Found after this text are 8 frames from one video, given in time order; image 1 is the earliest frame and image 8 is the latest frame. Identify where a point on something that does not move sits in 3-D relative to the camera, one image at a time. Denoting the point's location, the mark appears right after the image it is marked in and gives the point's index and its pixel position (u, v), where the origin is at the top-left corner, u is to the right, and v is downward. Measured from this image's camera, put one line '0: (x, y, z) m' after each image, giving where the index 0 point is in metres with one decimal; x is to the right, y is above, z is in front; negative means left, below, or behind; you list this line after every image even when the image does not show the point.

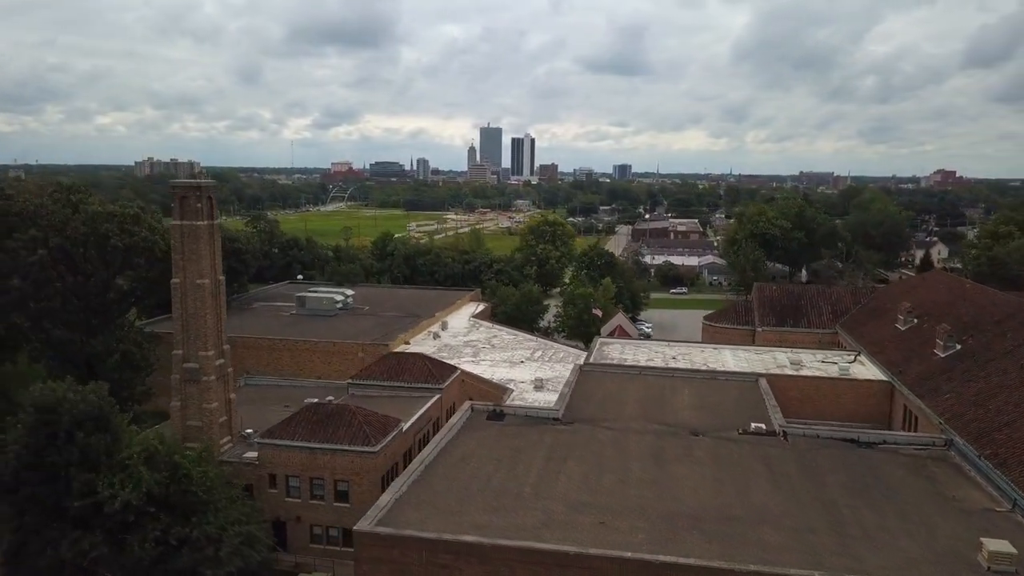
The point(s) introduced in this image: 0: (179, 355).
0: (-7.3, -1.5, +17.9) m
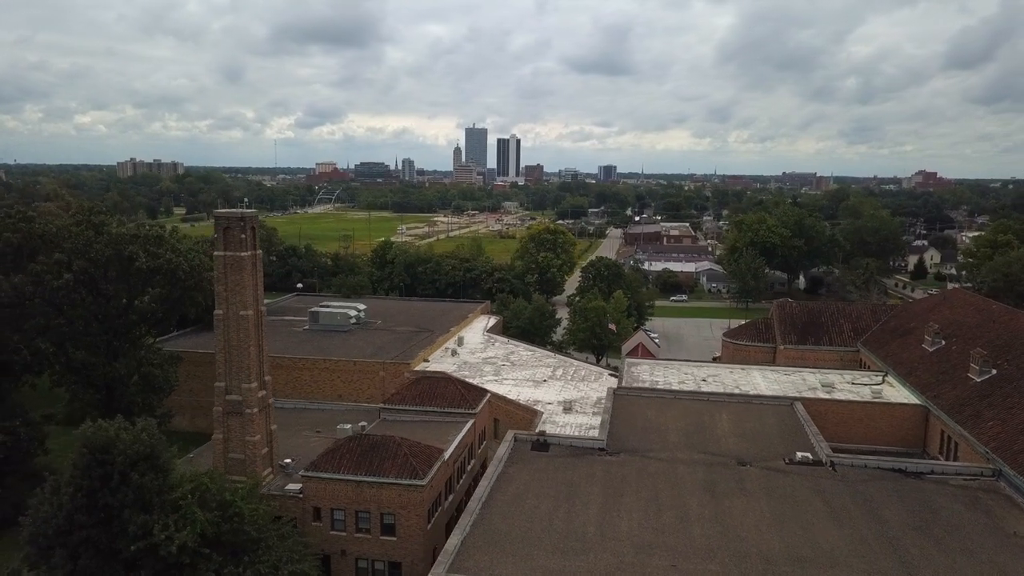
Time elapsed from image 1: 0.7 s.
0: (-6.3, -2.2, +17.7) m
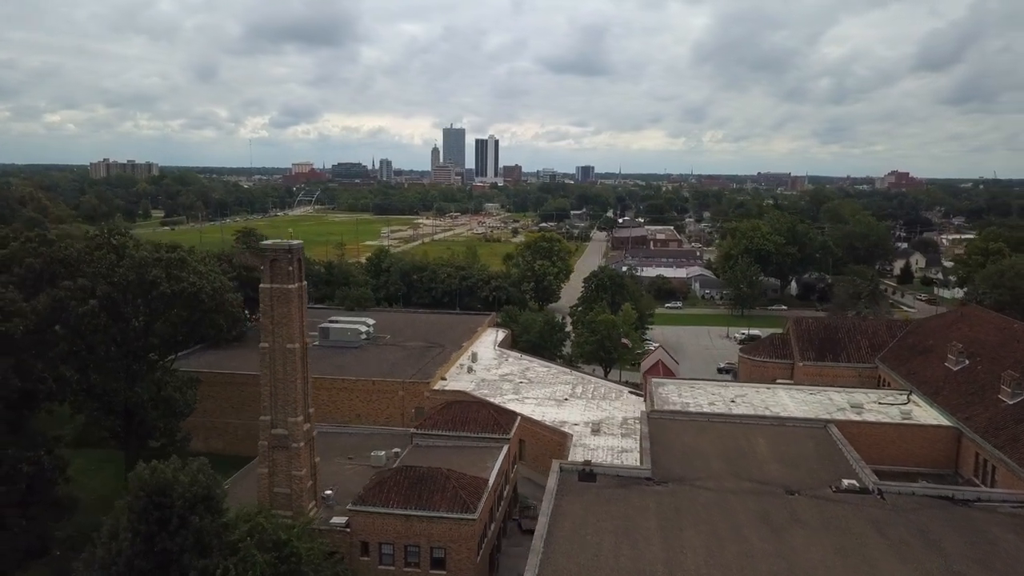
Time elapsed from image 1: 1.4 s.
0: (-5.2, -2.8, +17.4) m
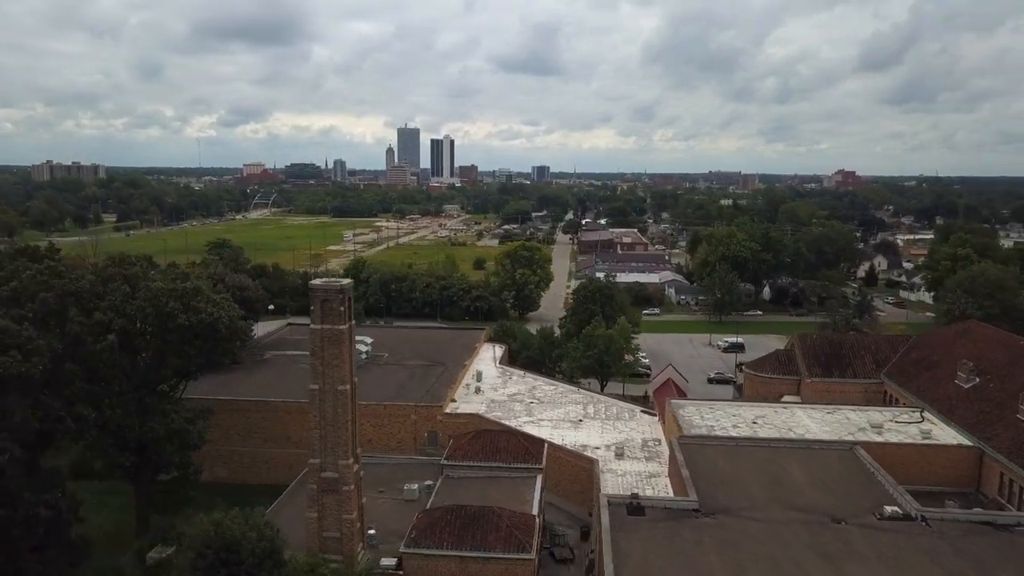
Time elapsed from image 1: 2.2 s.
0: (-4.1, -3.7, +17.0) m
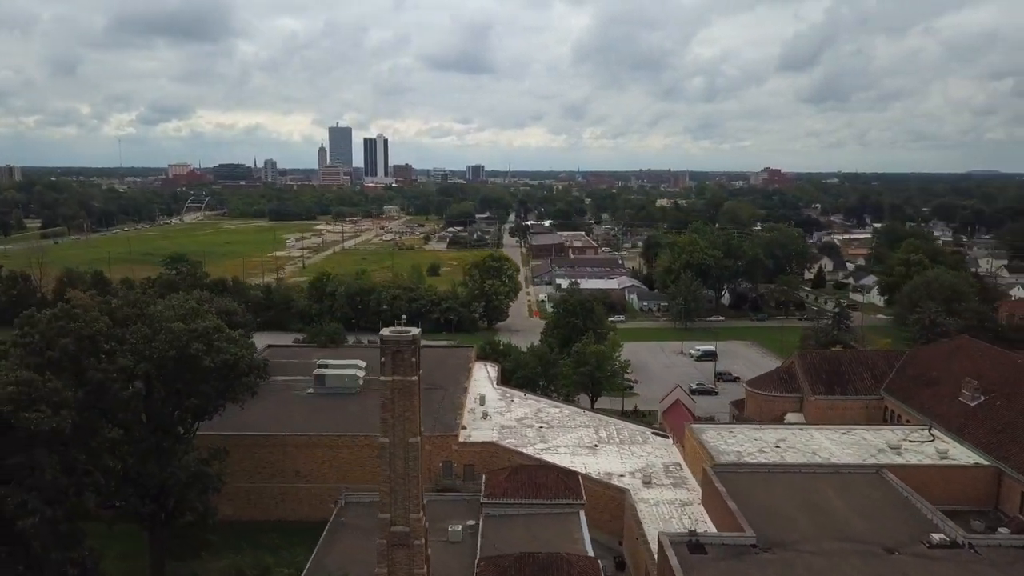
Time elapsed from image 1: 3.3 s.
0: (-2.6, -4.7, +16.5) m
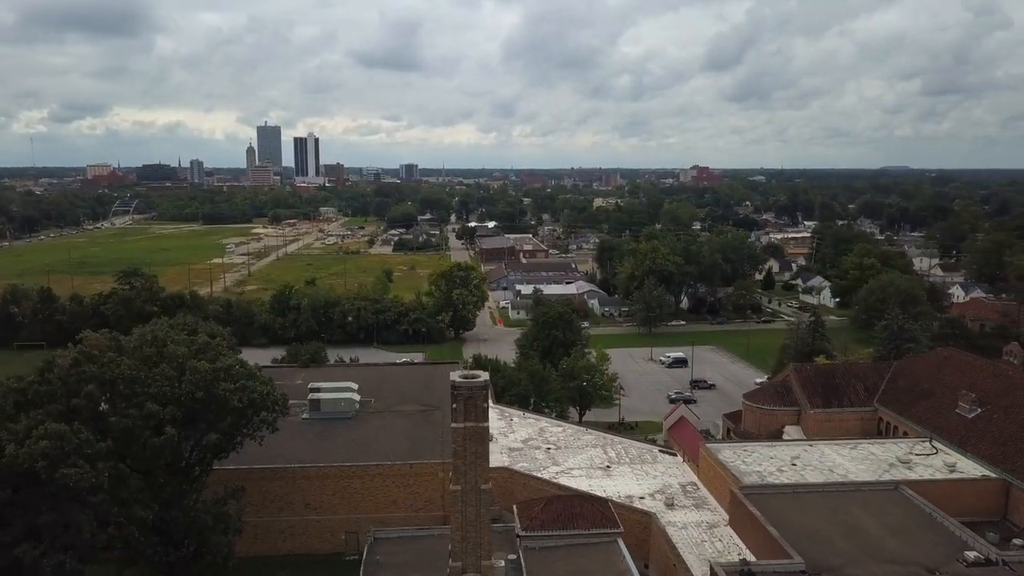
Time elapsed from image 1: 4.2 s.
0: (-1.1, -5.6, +16.3) m
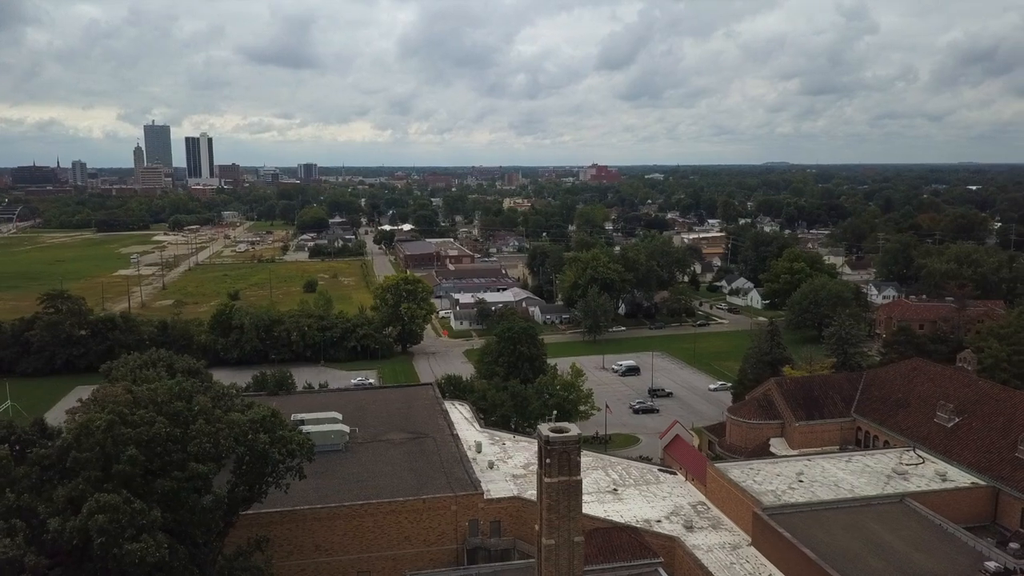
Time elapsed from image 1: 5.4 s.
0: (+0.7, -6.6, +16.2) m
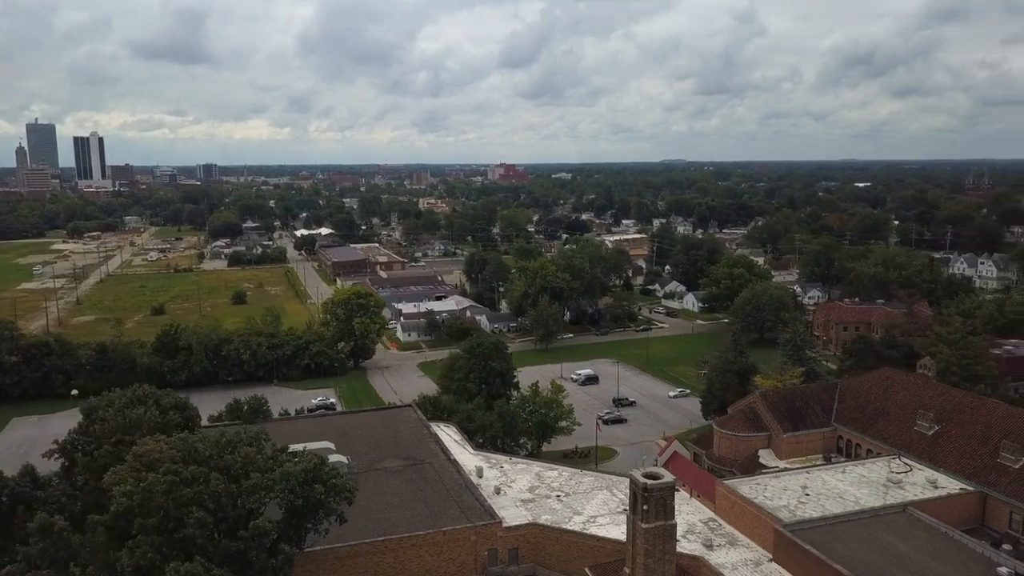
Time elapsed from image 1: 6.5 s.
0: (+2.7, -7.6, +16.5) m
